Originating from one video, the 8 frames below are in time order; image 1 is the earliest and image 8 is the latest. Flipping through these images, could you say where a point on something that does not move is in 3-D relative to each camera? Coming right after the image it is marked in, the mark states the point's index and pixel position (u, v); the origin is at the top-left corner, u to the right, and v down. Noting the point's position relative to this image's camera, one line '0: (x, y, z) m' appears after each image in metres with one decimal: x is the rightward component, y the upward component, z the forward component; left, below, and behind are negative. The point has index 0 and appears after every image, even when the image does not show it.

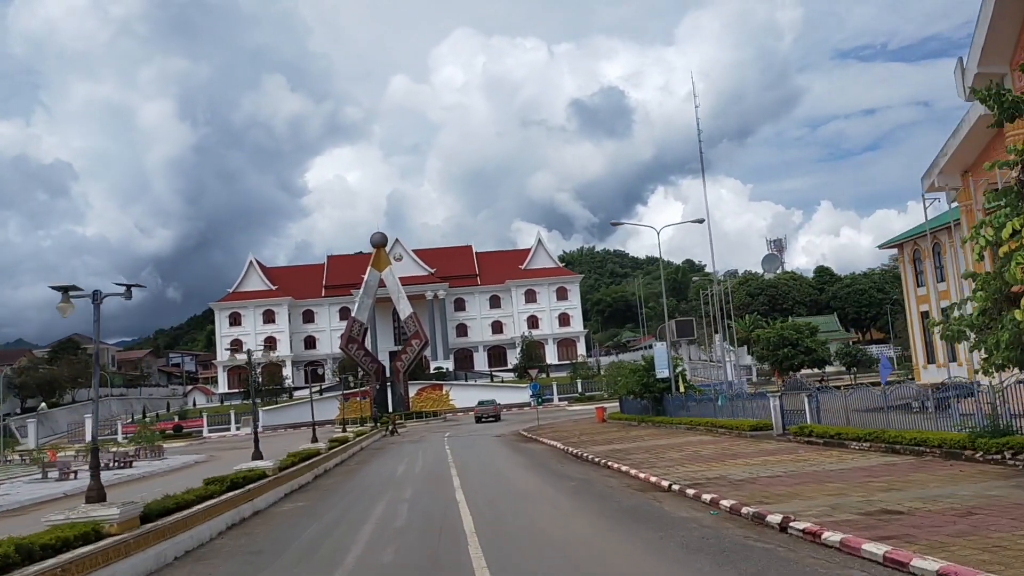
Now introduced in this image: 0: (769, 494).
0: (+2.9, -2.3, +10.2) m
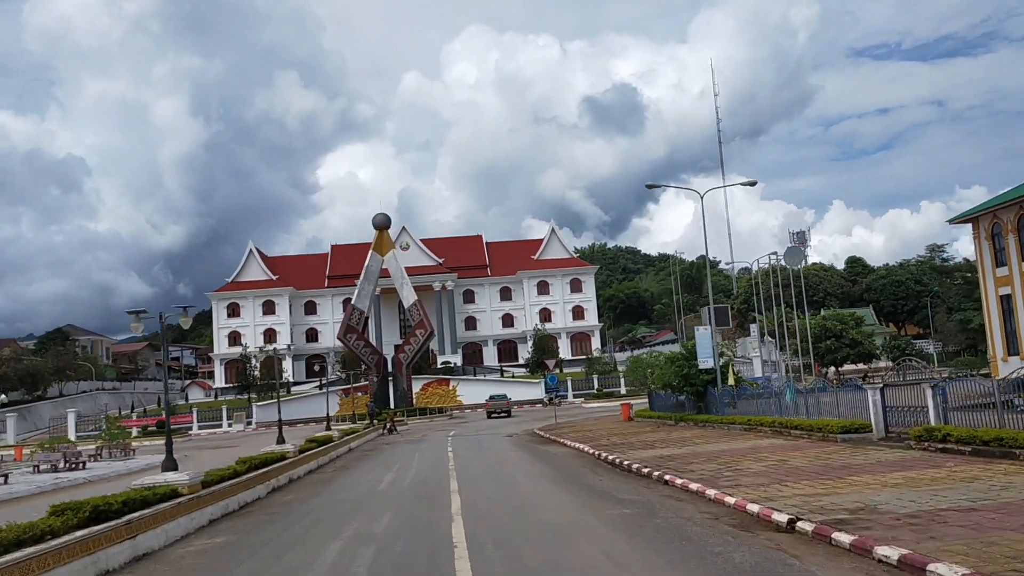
0: (+3.1, -1.7, +5.7) m
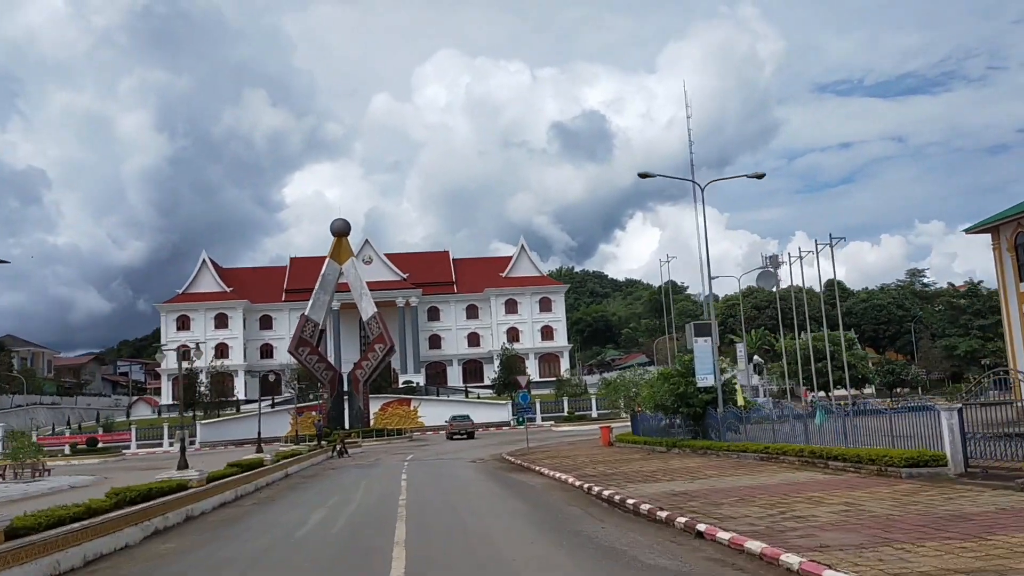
0: (+3.1, -1.2, +2.3) m
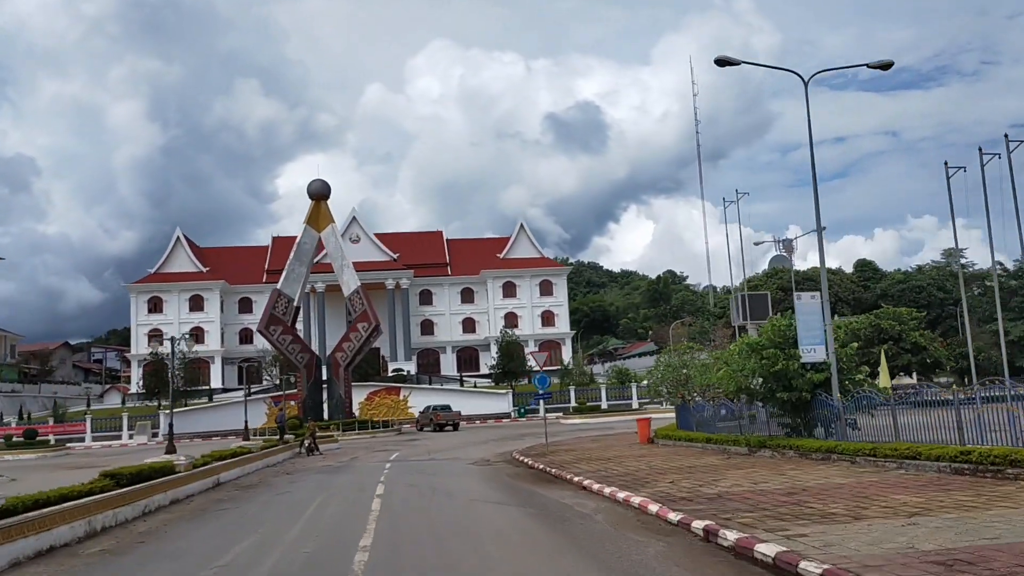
0: (+3.6, -0.3, -3.9) m
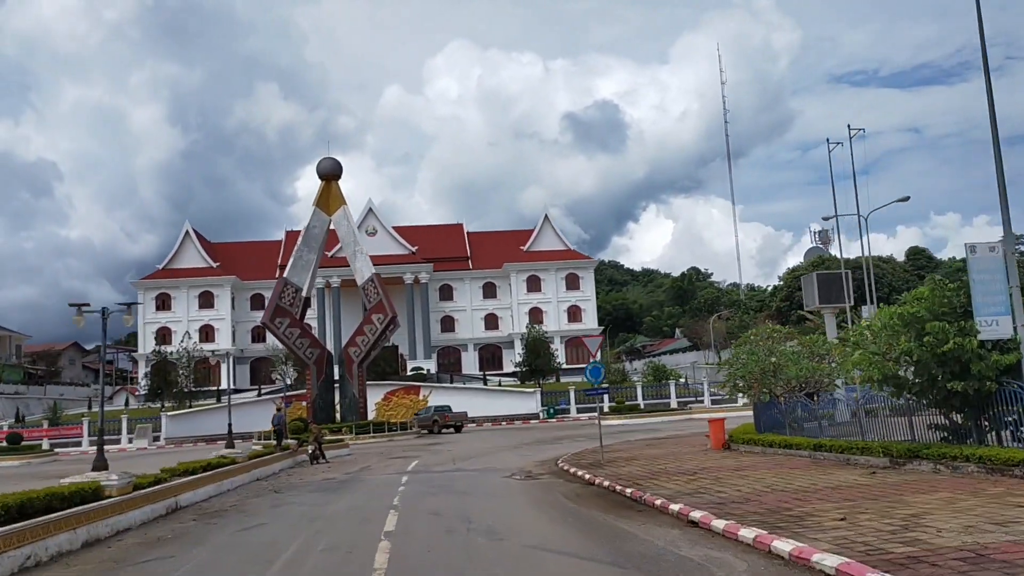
0: (+3.9, +0.3, -8.0) m
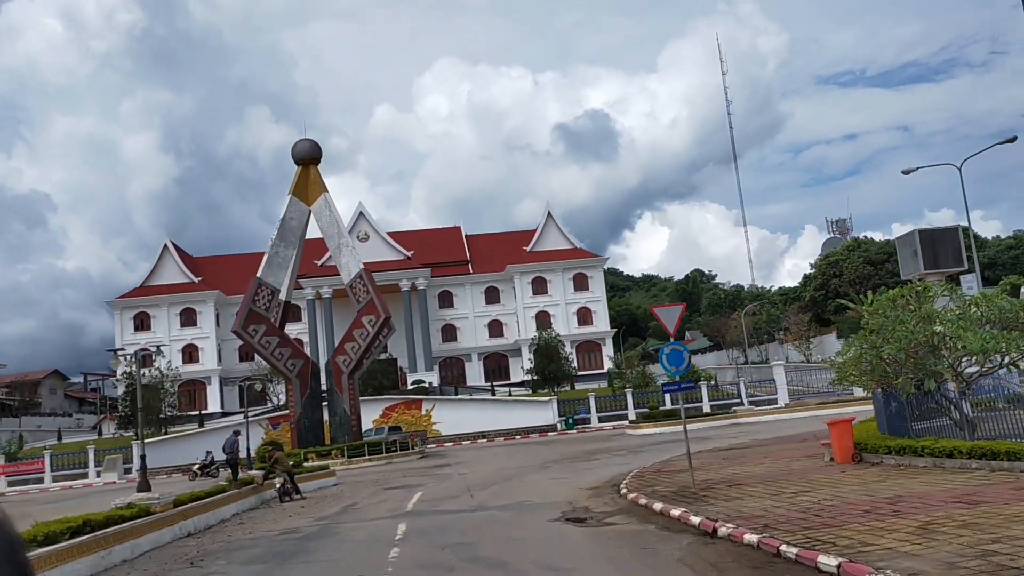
0: (+4.4, +1.4, -13.3) m
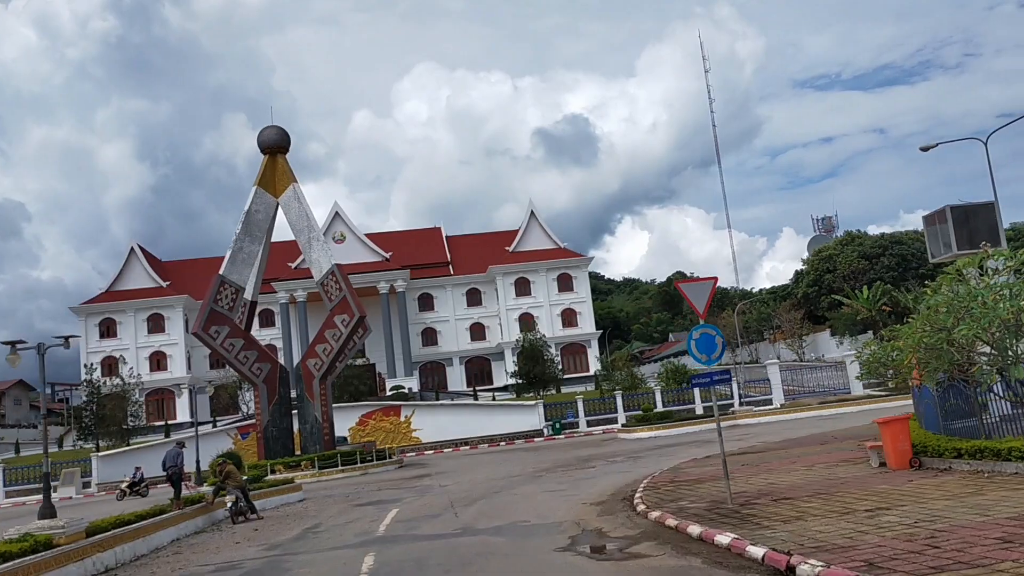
0: (+4.8, +1.9, -15.3) m
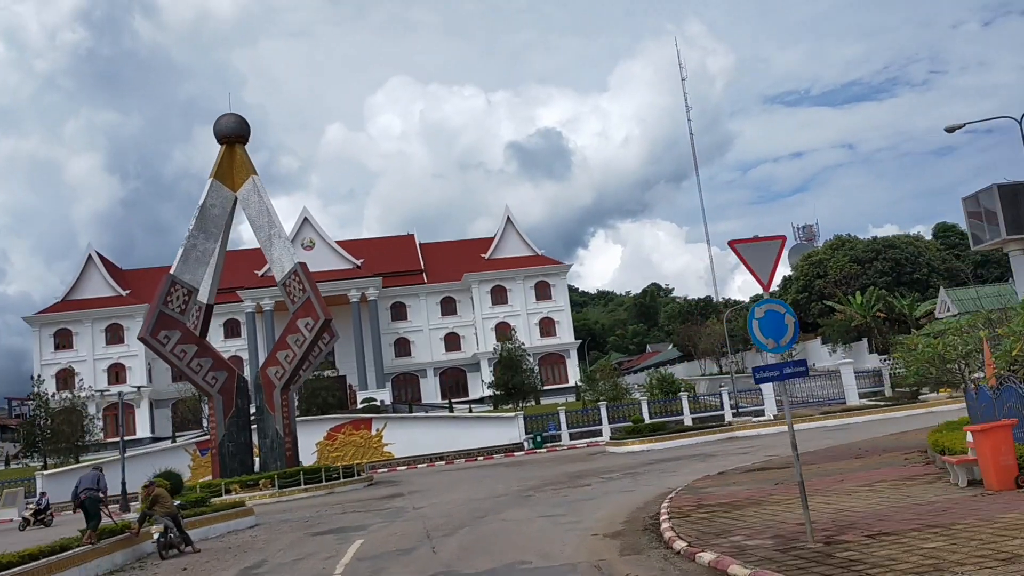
0: (+5.5, +2.6, -17.6) m
